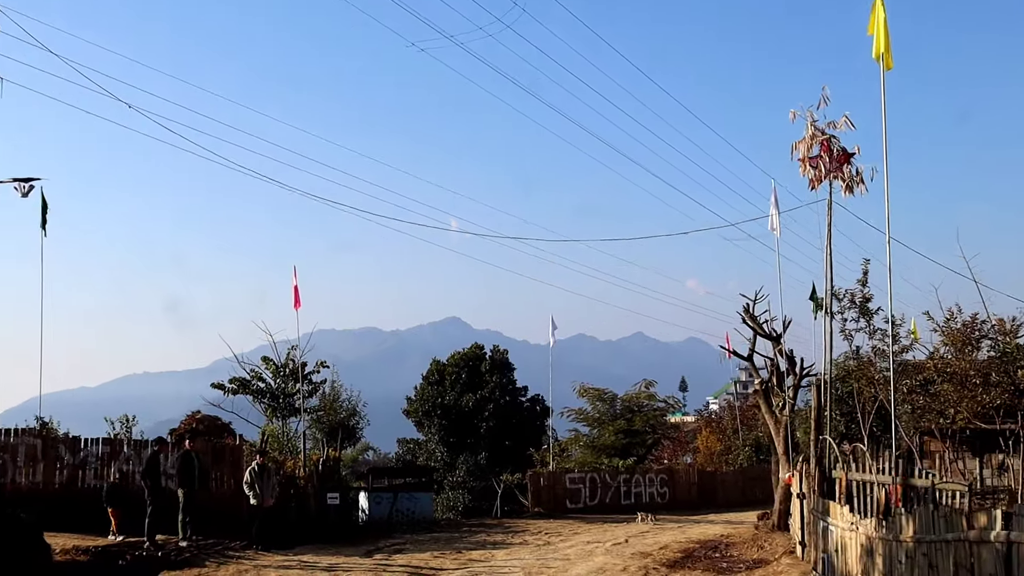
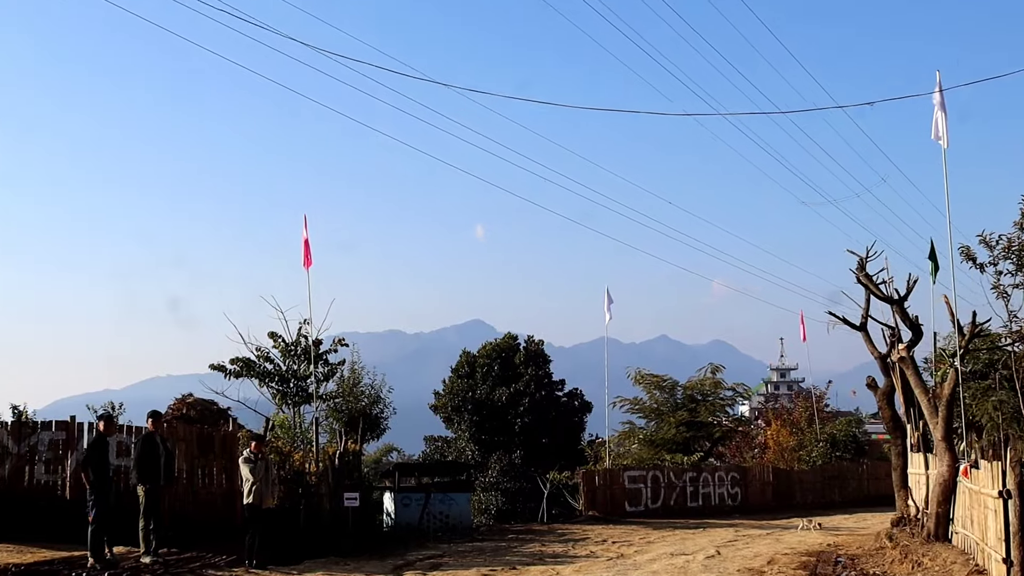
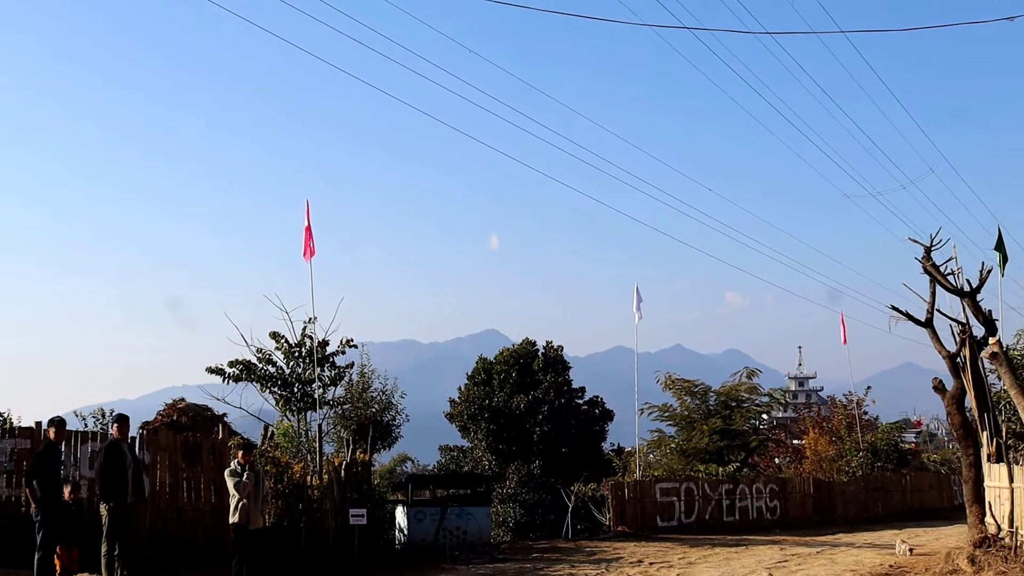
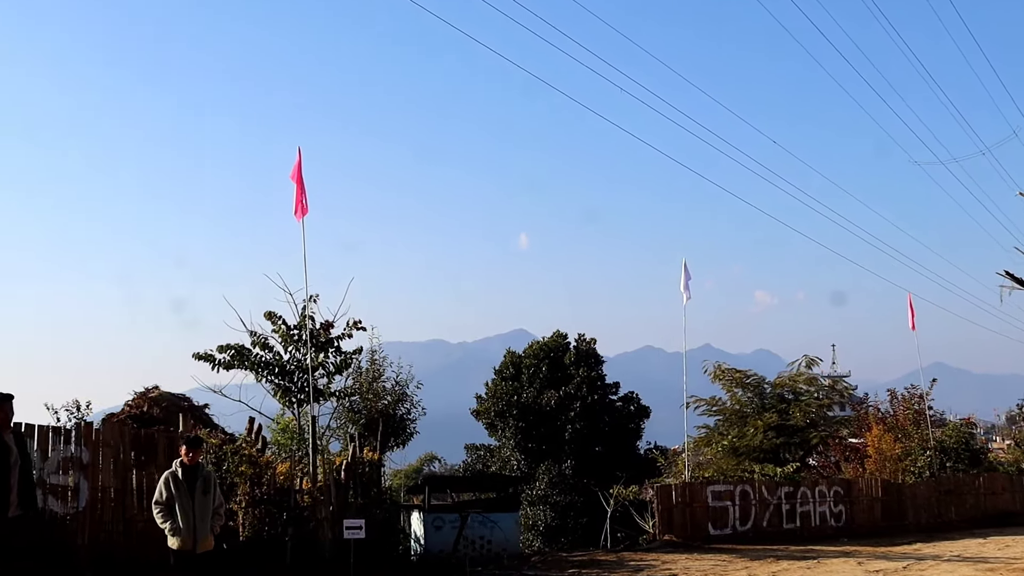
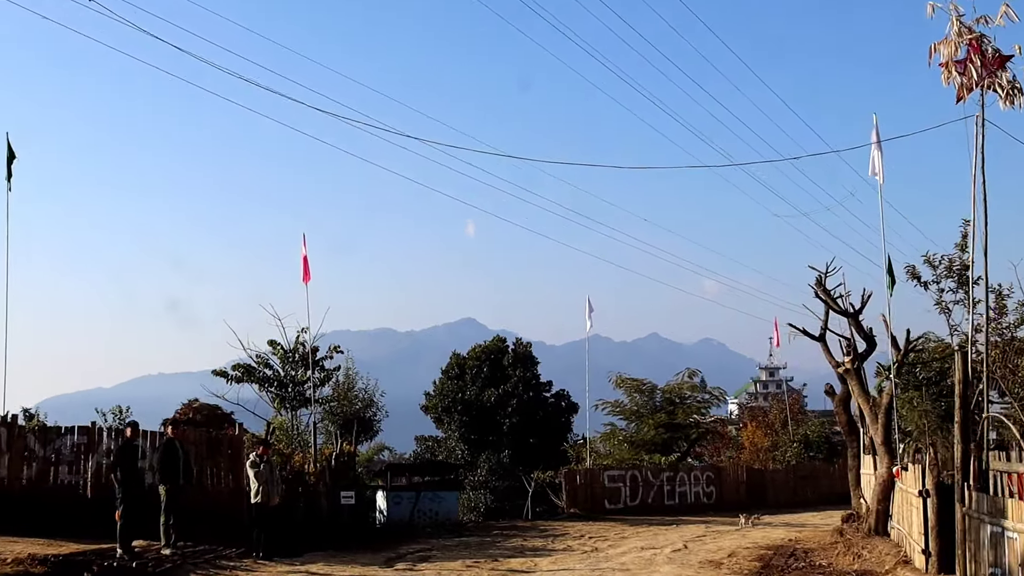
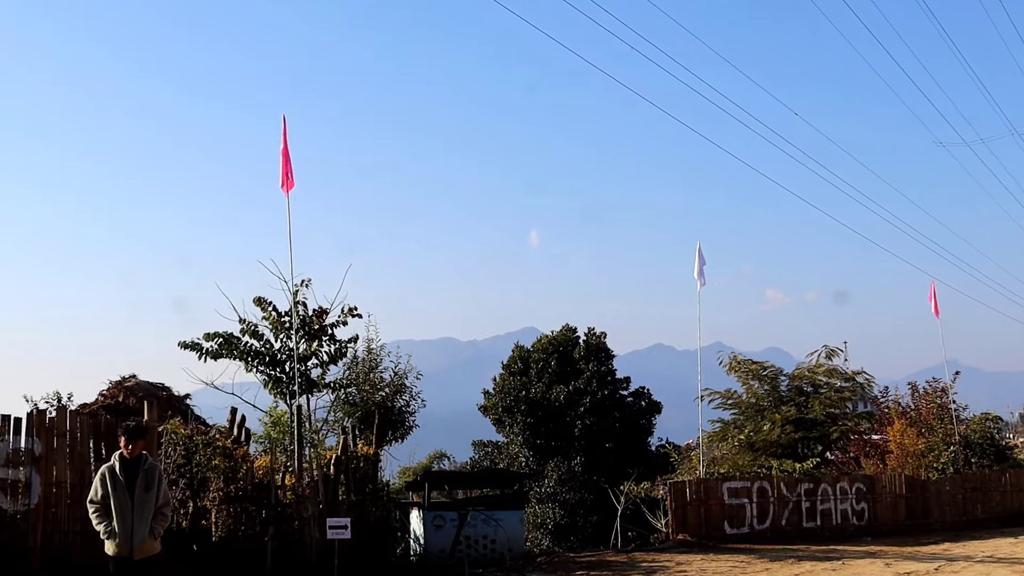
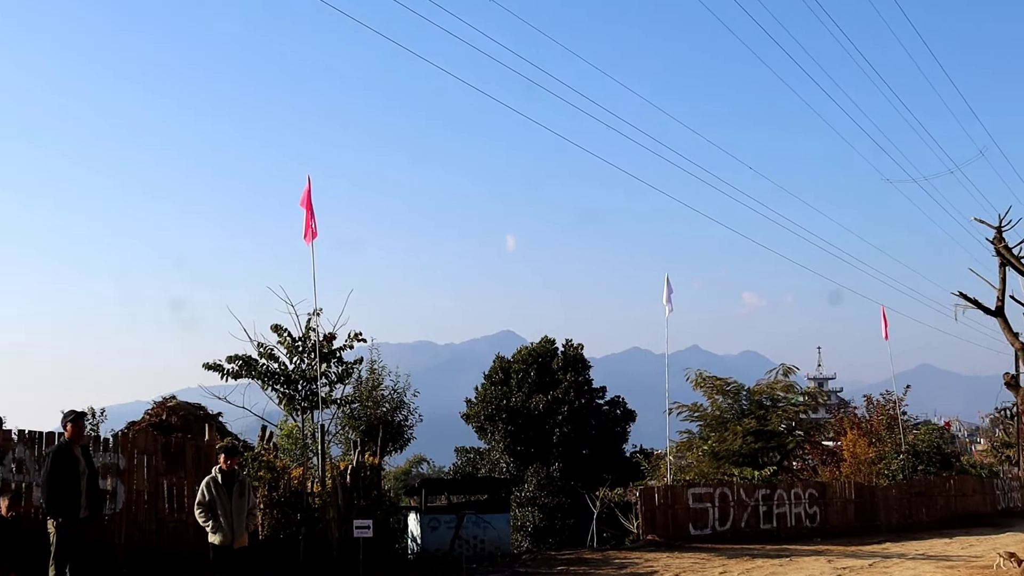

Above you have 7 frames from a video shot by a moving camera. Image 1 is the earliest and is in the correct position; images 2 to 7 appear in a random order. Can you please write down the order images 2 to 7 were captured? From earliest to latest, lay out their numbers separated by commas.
5, 2, 3, 7, 4, 6
